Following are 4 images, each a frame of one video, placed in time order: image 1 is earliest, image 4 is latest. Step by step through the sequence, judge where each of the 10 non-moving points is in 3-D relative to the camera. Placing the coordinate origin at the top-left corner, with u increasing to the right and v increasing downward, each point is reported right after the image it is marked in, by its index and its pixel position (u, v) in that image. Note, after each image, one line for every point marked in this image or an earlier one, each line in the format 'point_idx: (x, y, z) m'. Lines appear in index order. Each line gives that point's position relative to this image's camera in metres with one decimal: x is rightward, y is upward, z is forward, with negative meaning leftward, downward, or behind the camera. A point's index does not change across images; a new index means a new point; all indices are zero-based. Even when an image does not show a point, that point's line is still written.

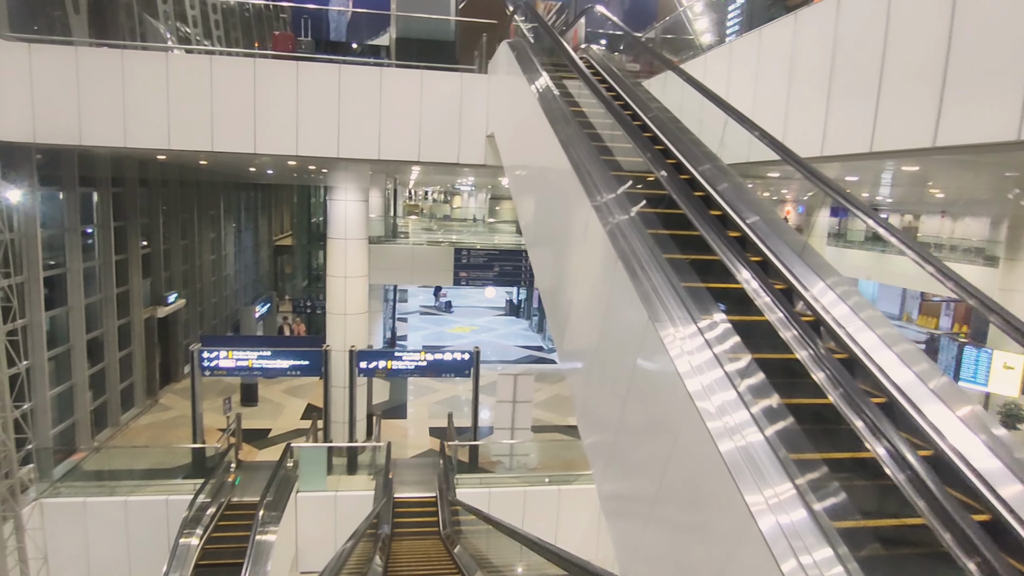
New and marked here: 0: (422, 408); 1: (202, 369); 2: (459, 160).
0: (-2.0, -2.7, +14.4) m
1: (-4.9, -1.3, +10.1) m
2: (-0.8, +1.9, +9.5) m
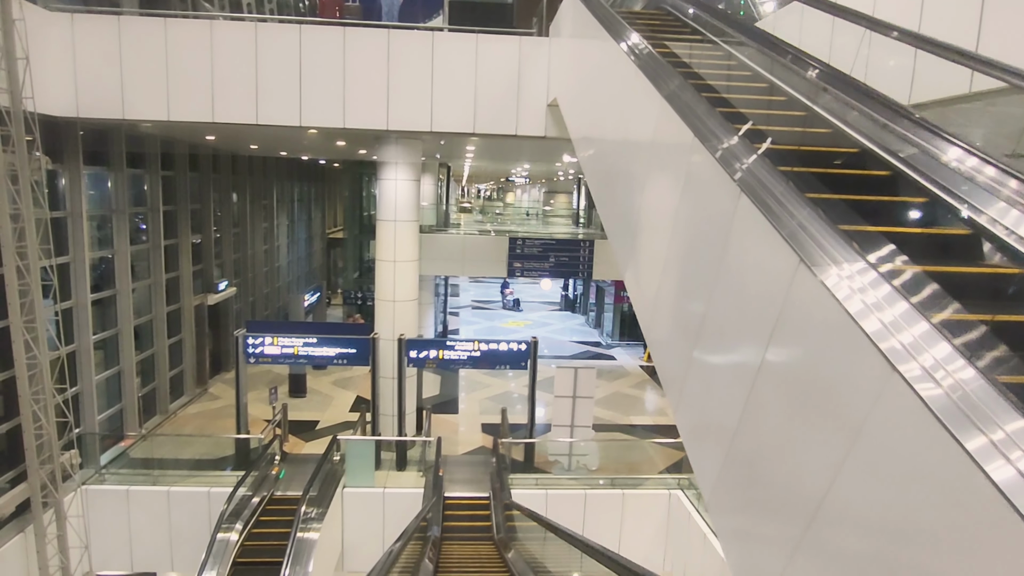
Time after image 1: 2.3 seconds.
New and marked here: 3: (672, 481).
0: (-0.8, -2.5, +13.7) m
1: (-4.0, -1.0, +9.7) m
2: (+0.1, +2.1, +8.7) m
3: (+2.4, -2.9, +9.8) m
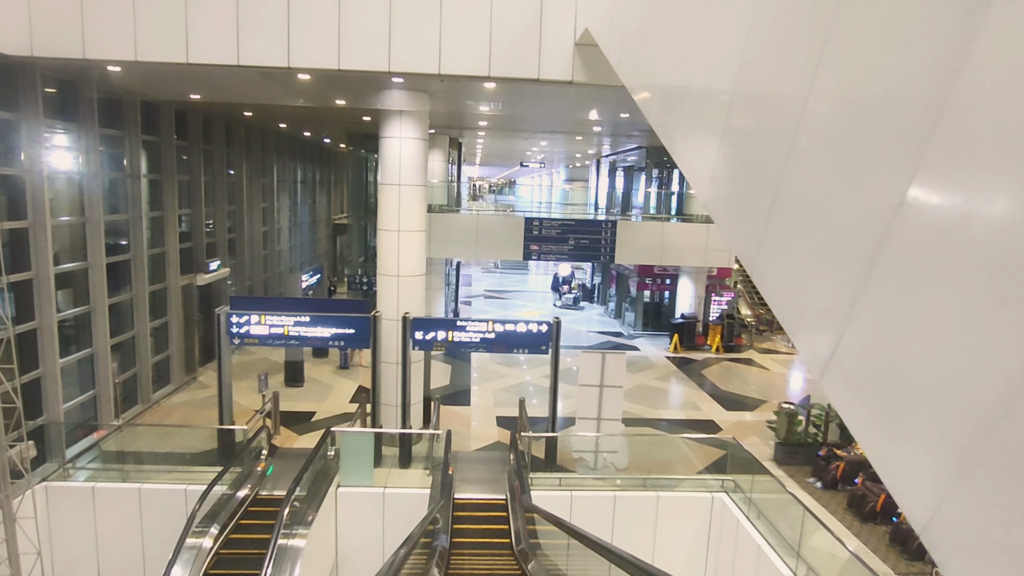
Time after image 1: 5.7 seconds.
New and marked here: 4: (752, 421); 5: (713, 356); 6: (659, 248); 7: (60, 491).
0: (-0.5, -2.1, +12.5) m
1: (-3.8, -0.6, +8.6) m
2: (+0.3, +2.5, +7.5) m
3: (+2.7, -2.6, +8.5) m
4: (+4.4, -2.4, +11.7) m
5: (+5.1, -1.7, +16.2) m
6: (+3.5, +0.9, +15.1) m
7: (-5.5, -2.5, +7.7) m
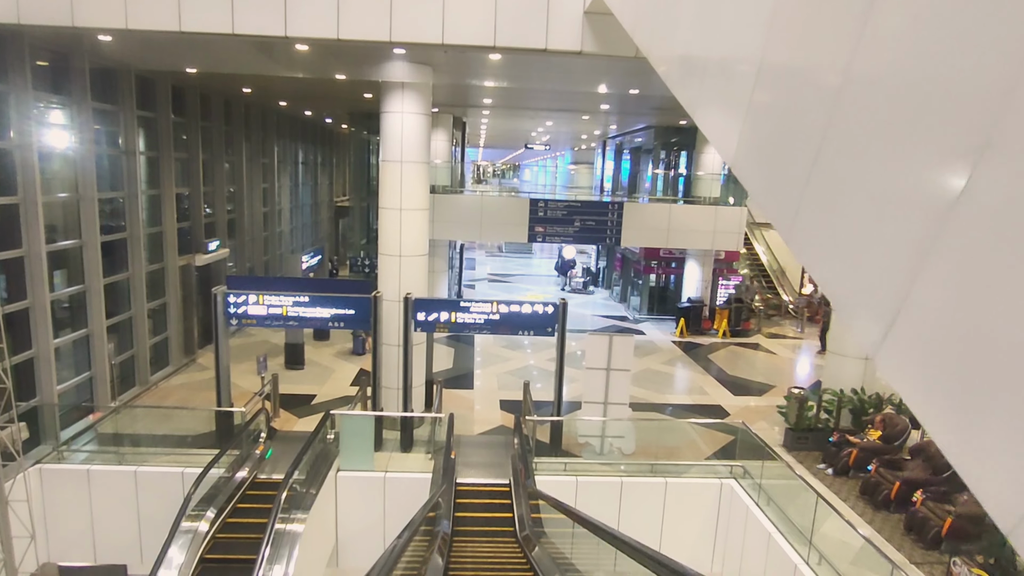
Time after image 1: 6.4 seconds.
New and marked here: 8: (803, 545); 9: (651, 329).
0: (-0.4, -1.7, +12.3) m
1: (-3.7, -0.4, +8.4) m
2: (+0.4, +2.7, +7.2) m
3: (+2.7, -2.3, +8.3) m
4: (+4.5, -2.1, +11.5) m
5: (+5.2, -1.3, +16.0) m
6: (+3.6, +1.3, +14.8) m
7: (-5.4, -2.2, +7.6) m
8: (+3.1, -2.7, +6.7) m
9: (+3.6, -1.1, +16.7) m
